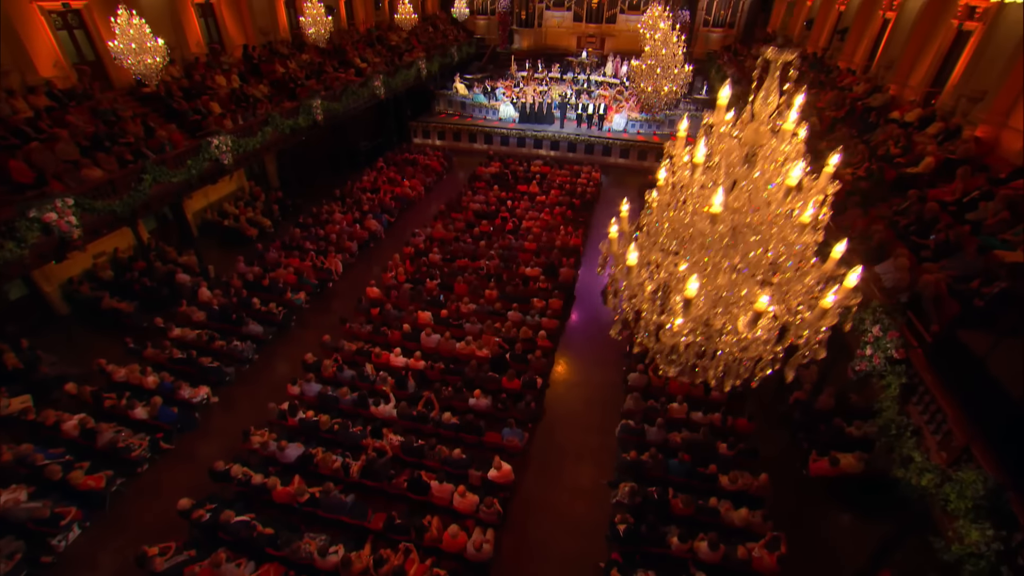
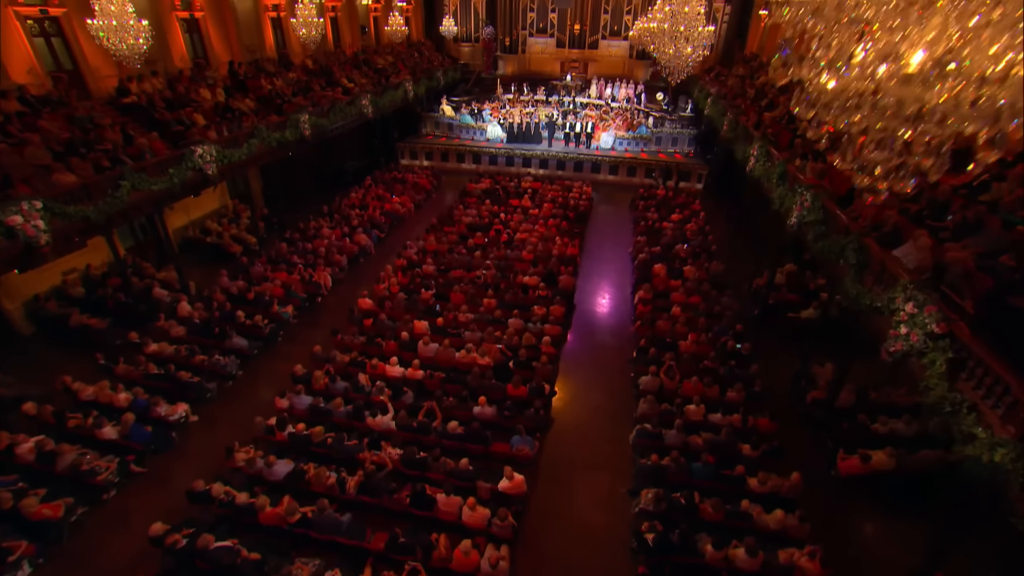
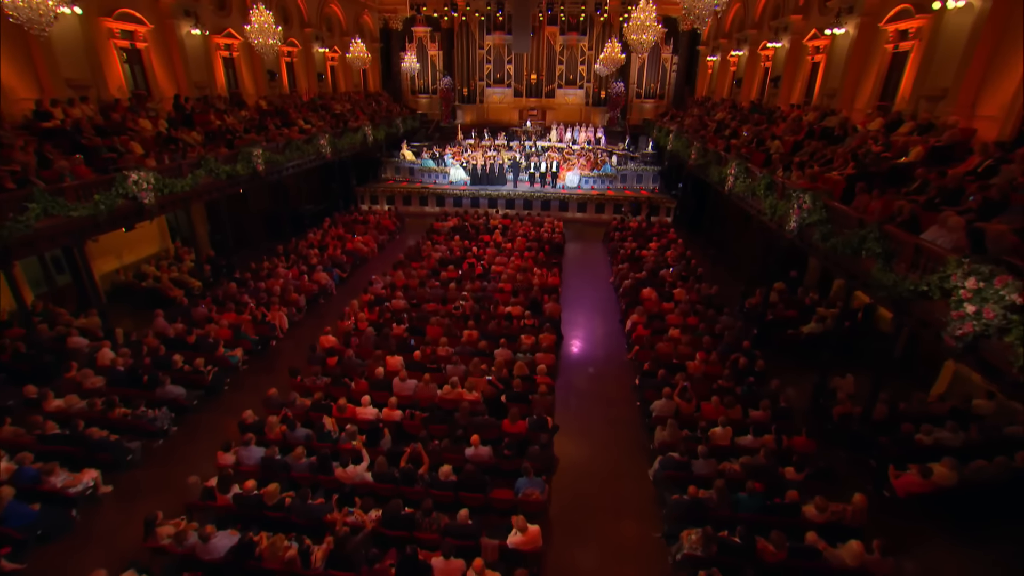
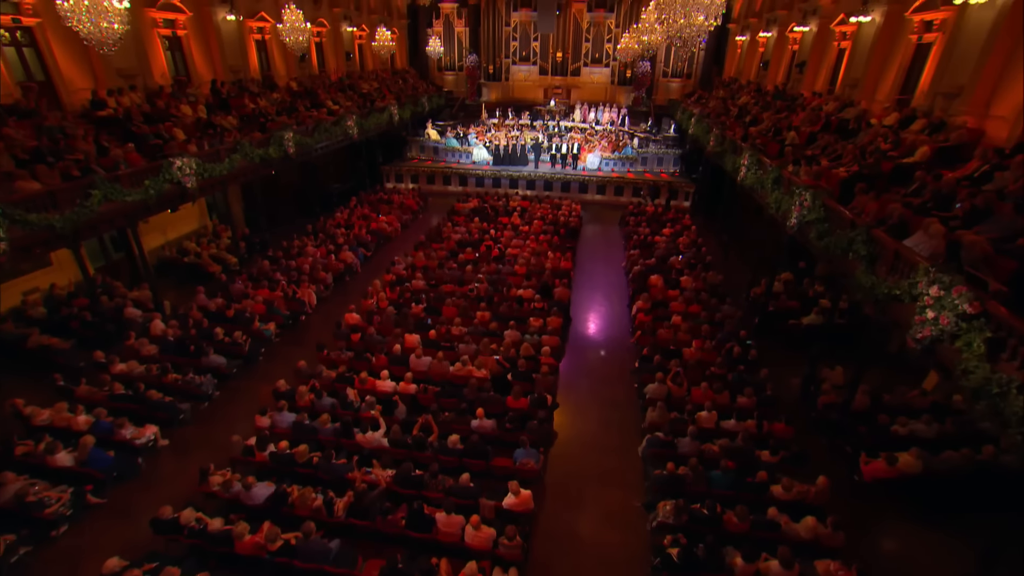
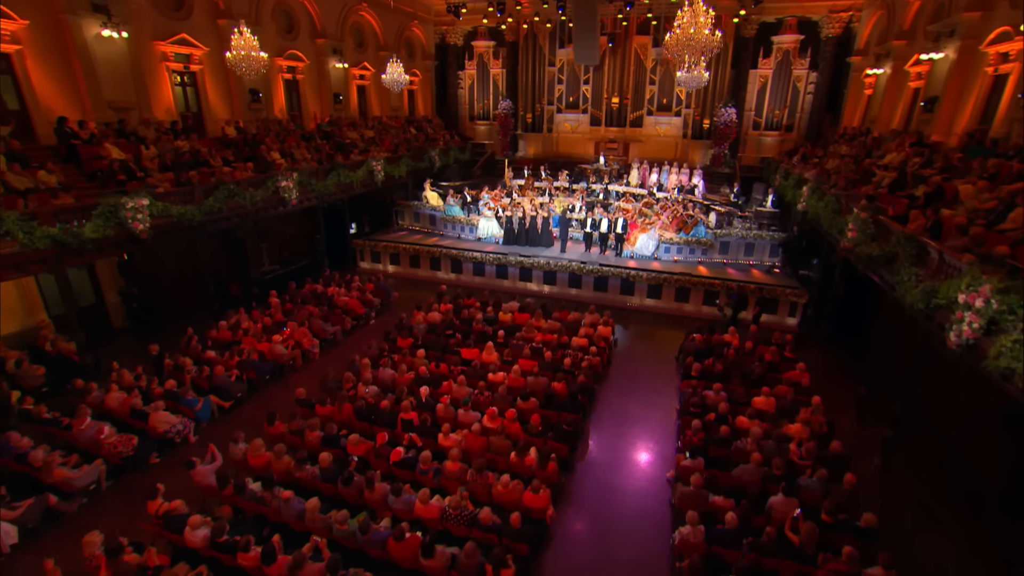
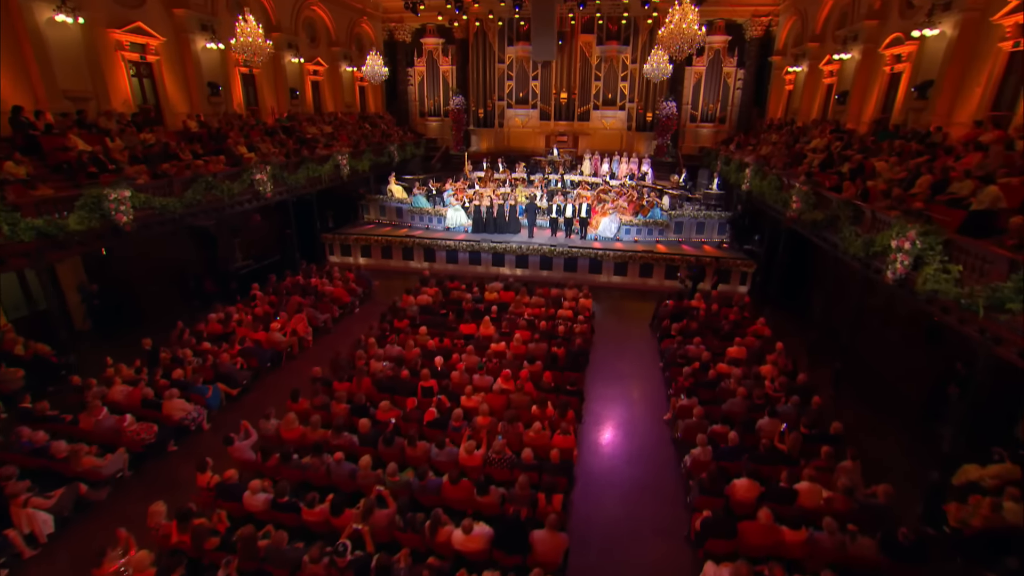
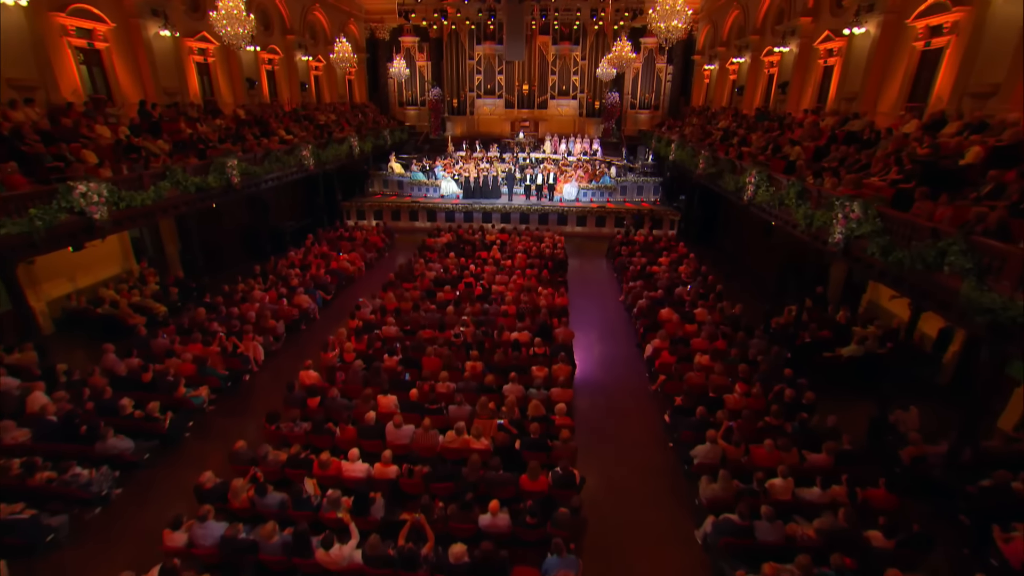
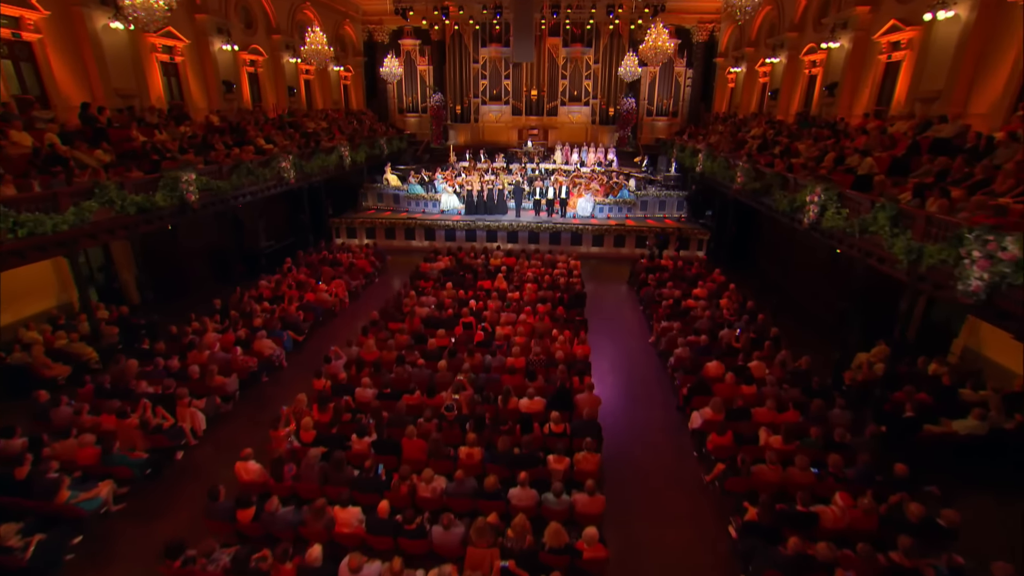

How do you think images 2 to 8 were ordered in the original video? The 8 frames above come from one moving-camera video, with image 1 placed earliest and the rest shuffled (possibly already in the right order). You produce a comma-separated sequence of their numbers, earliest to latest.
2, 4, 3, 7, 8, 6, 5
